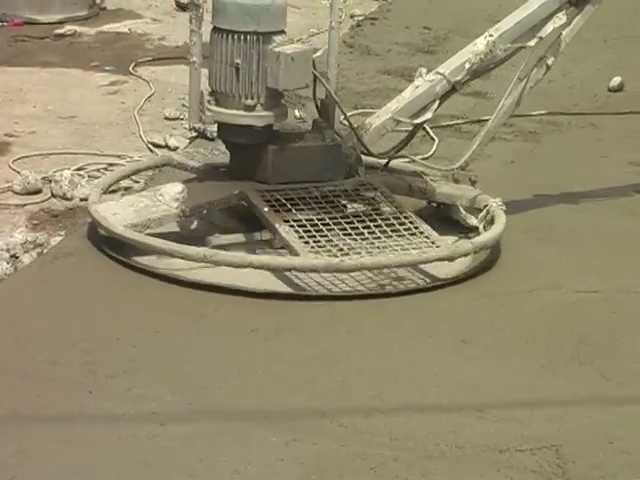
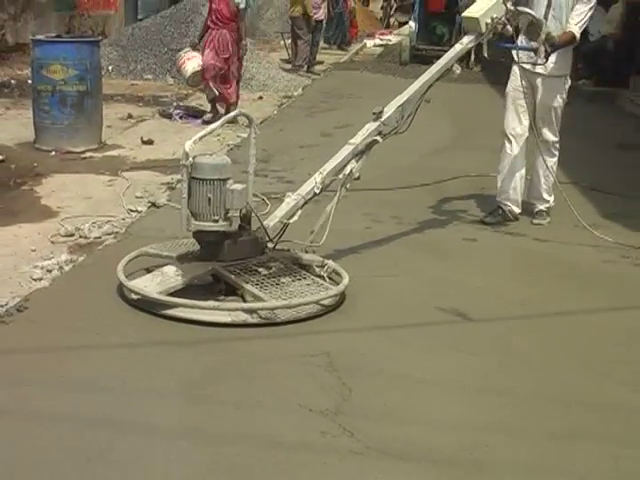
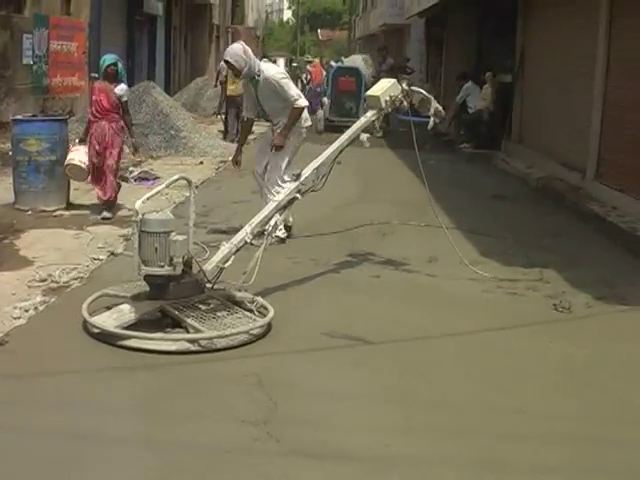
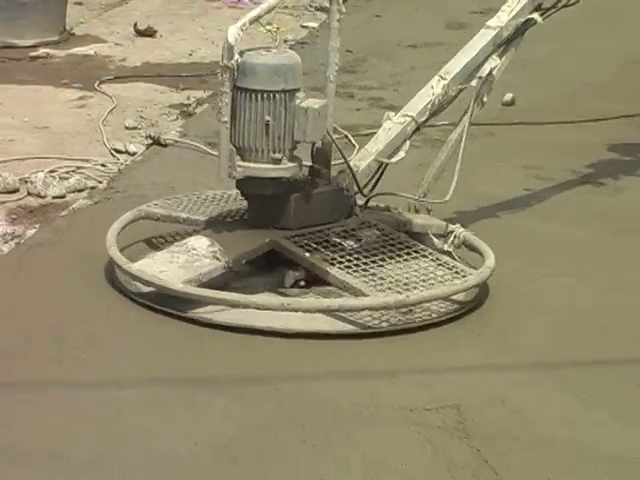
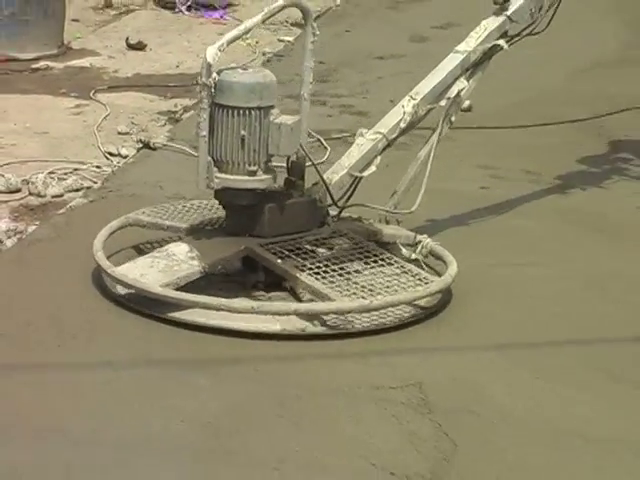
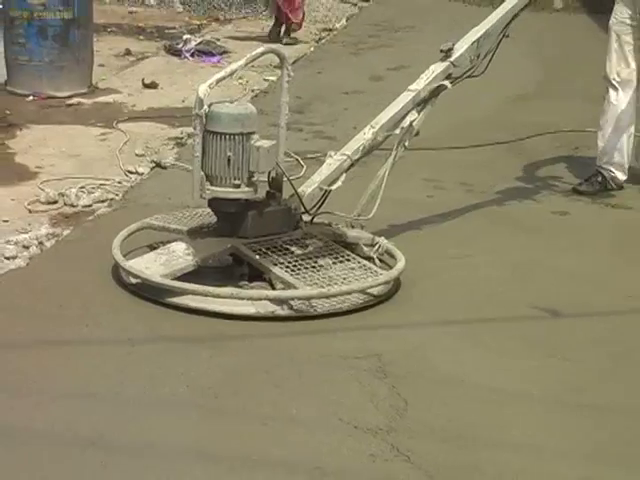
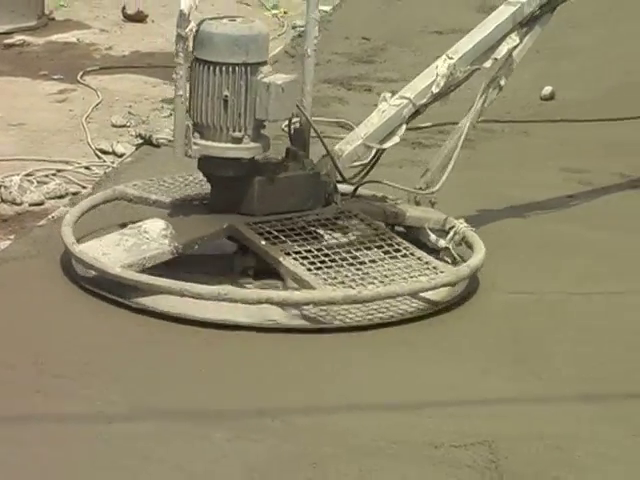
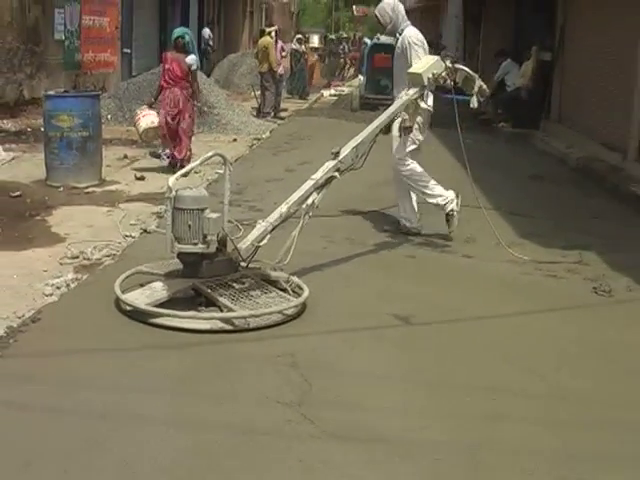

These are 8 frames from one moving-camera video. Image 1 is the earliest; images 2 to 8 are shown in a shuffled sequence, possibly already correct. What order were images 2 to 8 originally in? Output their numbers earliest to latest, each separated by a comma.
7, 4, 5, 6, 2, 8, 3
